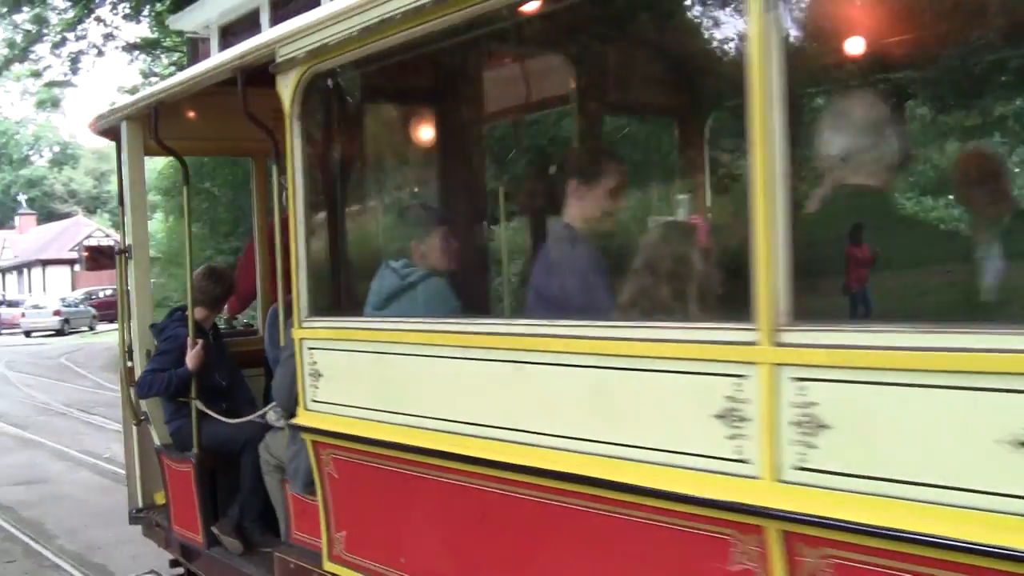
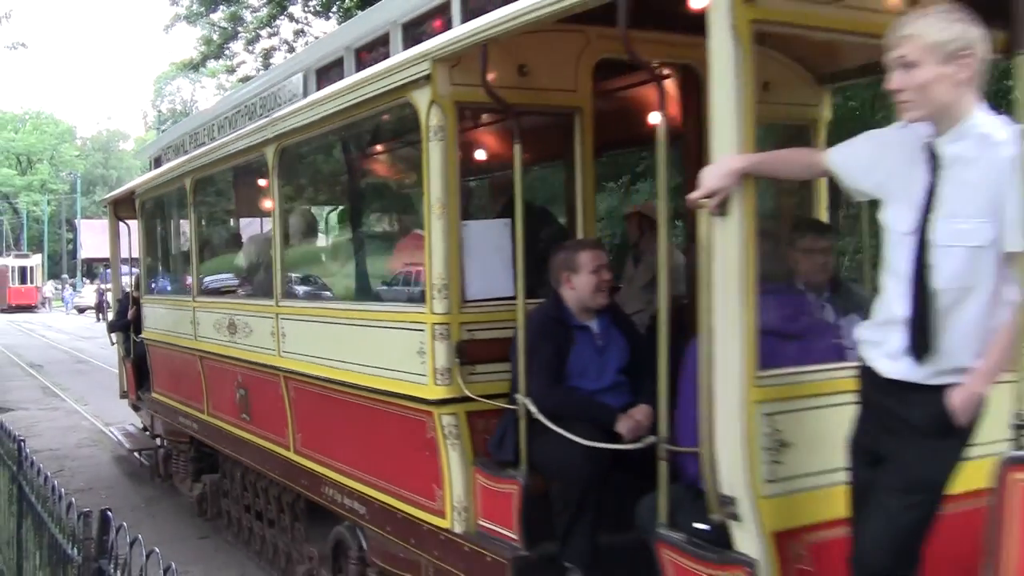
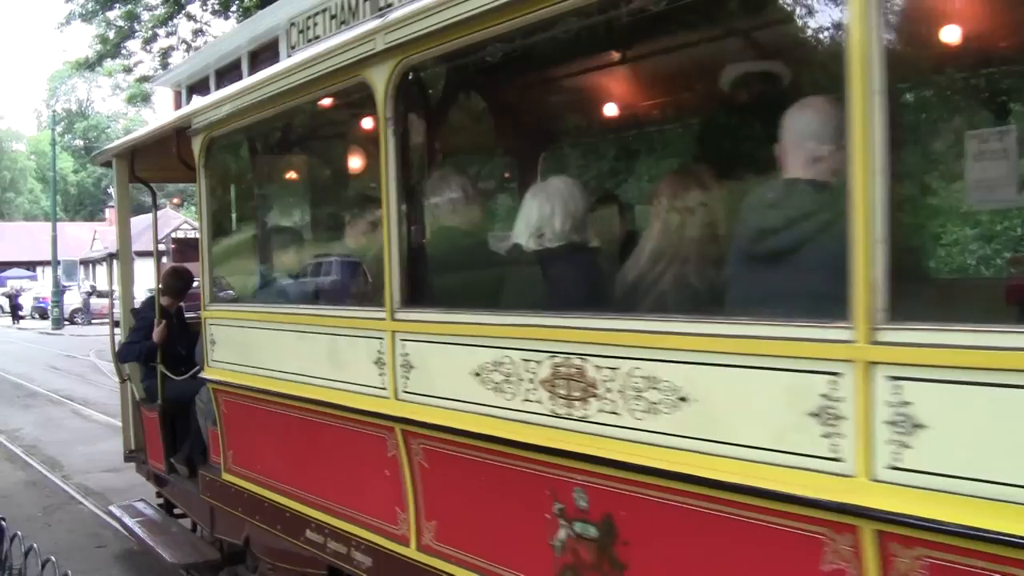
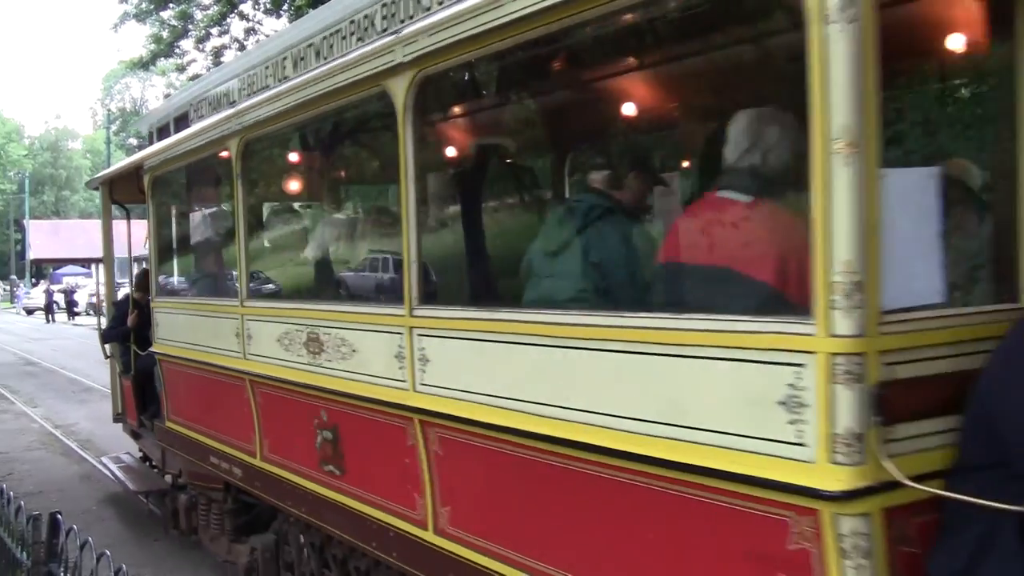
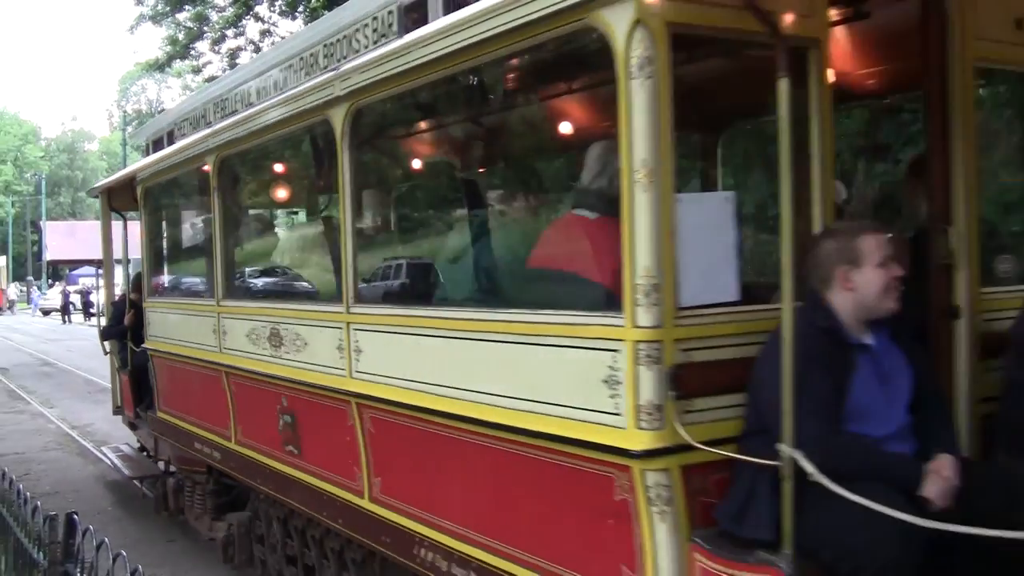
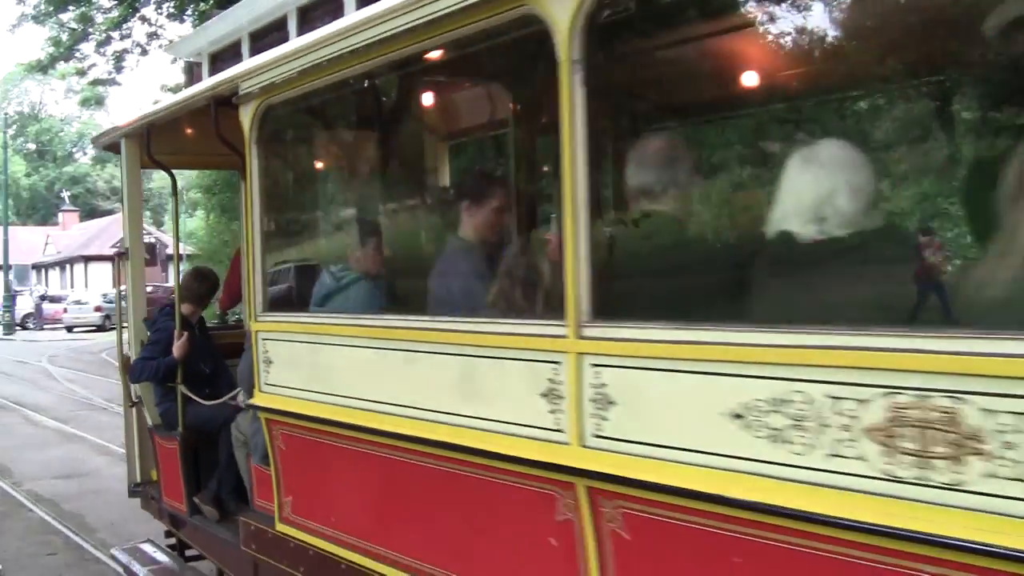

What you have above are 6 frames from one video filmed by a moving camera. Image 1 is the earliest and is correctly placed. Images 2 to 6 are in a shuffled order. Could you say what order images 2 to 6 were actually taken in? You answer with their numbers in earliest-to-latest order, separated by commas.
6, 3, 4, 5, 2
